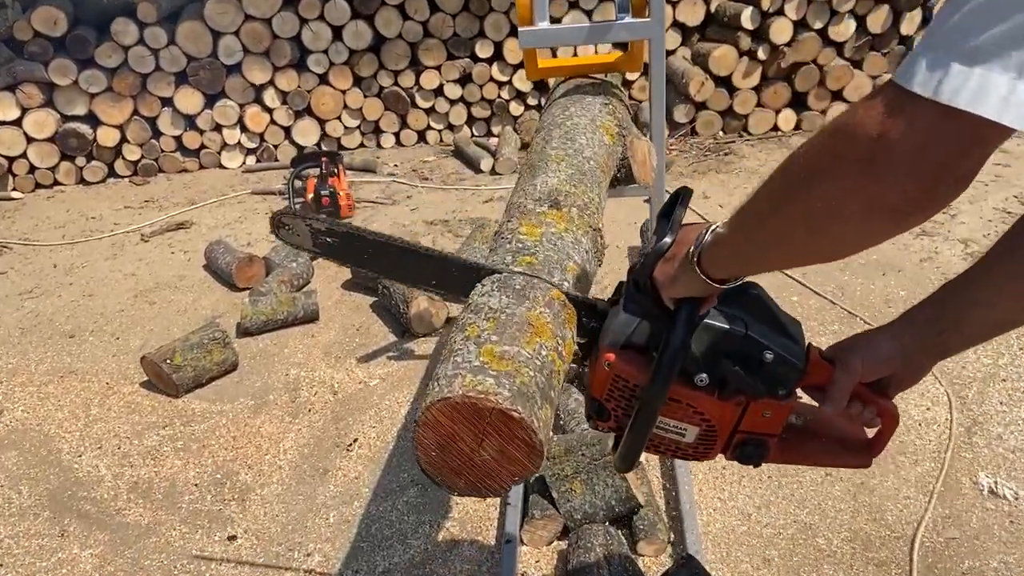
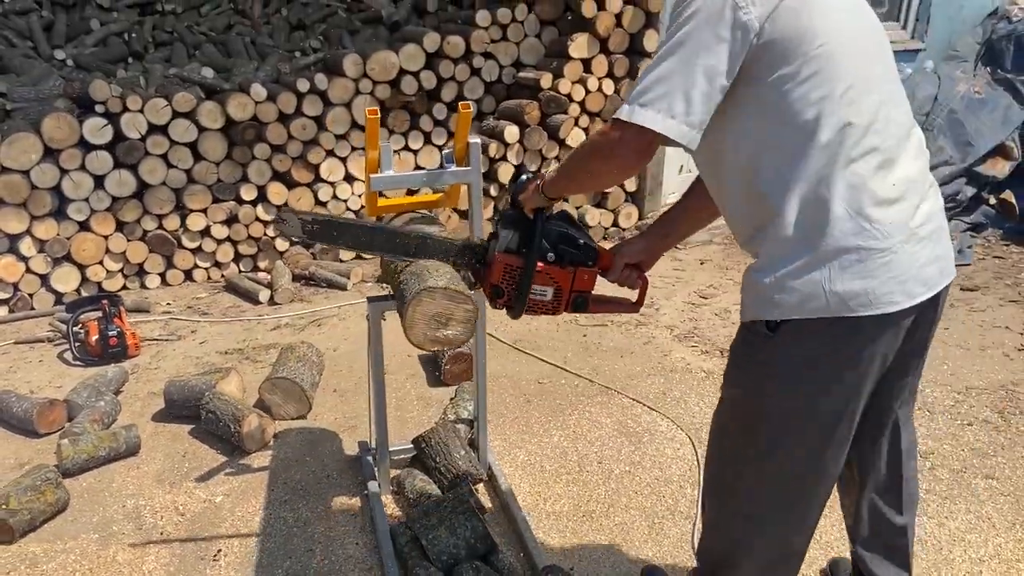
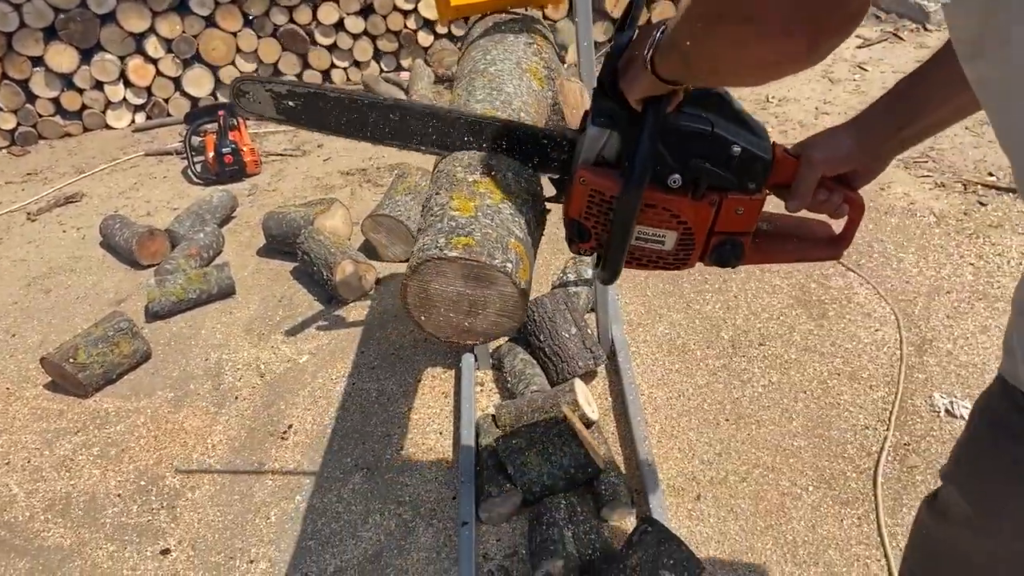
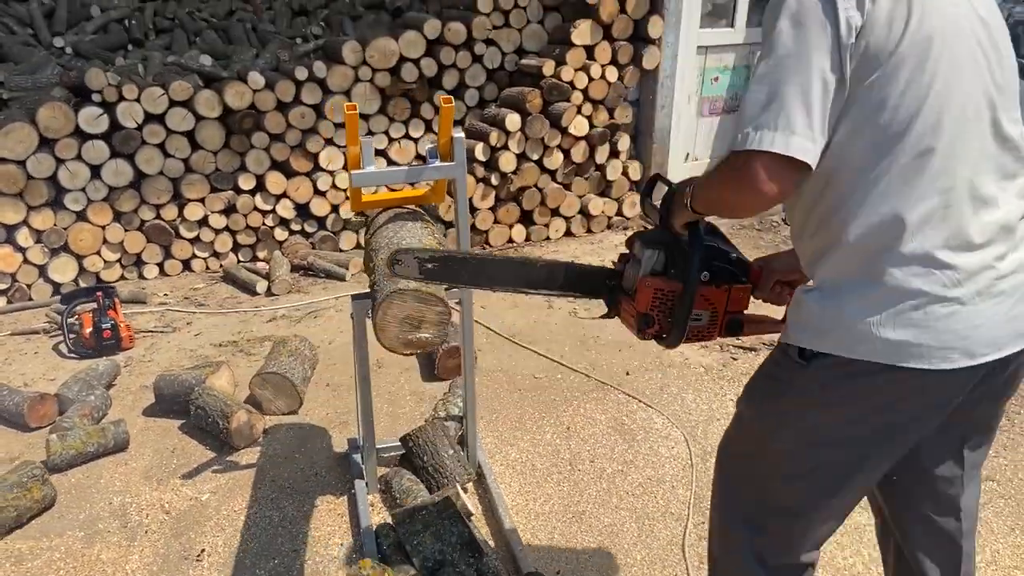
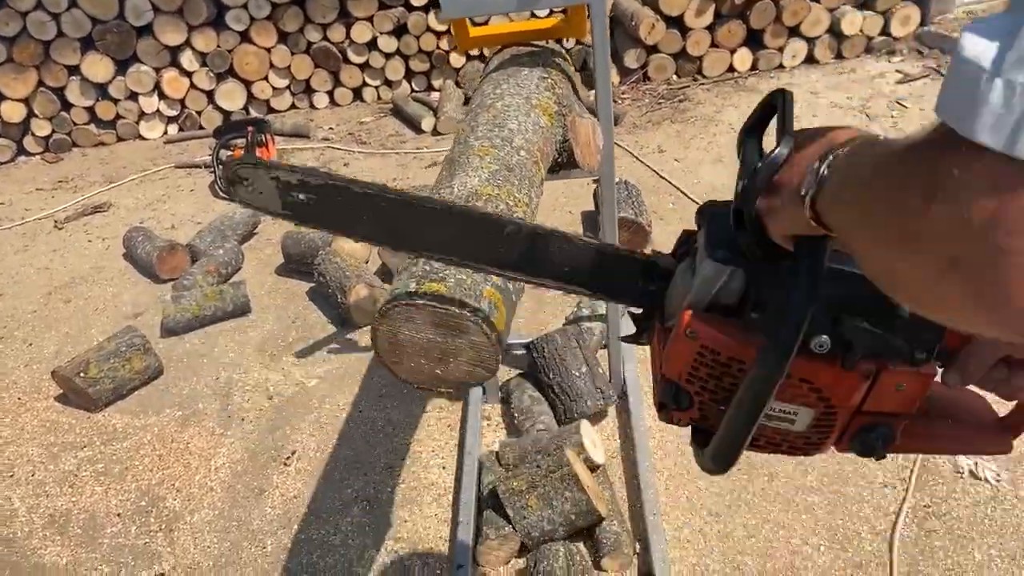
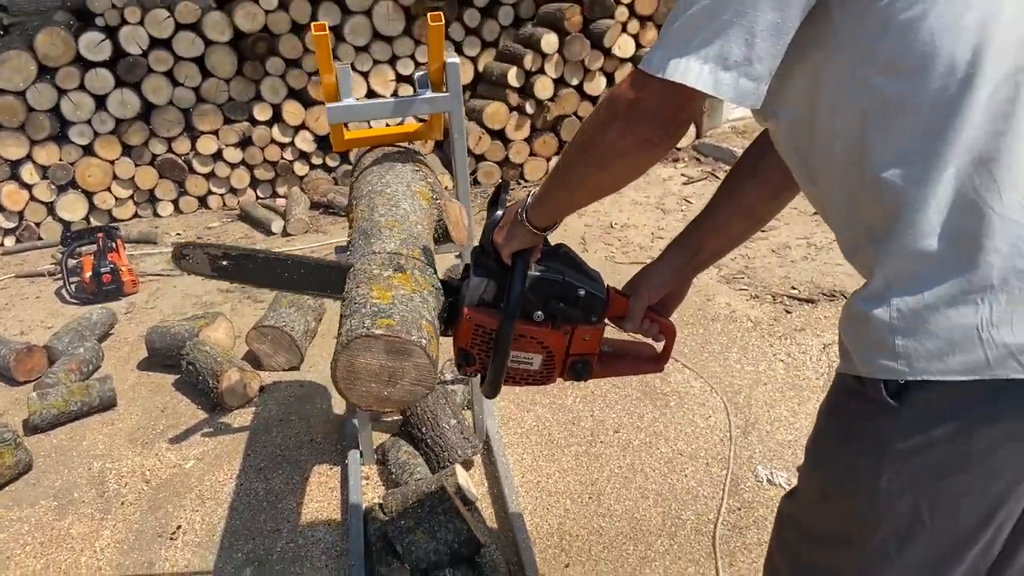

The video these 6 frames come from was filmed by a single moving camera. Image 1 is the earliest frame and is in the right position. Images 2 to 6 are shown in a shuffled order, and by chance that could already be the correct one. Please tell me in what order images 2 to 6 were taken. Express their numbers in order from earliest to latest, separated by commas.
5, 3, 6, 4, 2
